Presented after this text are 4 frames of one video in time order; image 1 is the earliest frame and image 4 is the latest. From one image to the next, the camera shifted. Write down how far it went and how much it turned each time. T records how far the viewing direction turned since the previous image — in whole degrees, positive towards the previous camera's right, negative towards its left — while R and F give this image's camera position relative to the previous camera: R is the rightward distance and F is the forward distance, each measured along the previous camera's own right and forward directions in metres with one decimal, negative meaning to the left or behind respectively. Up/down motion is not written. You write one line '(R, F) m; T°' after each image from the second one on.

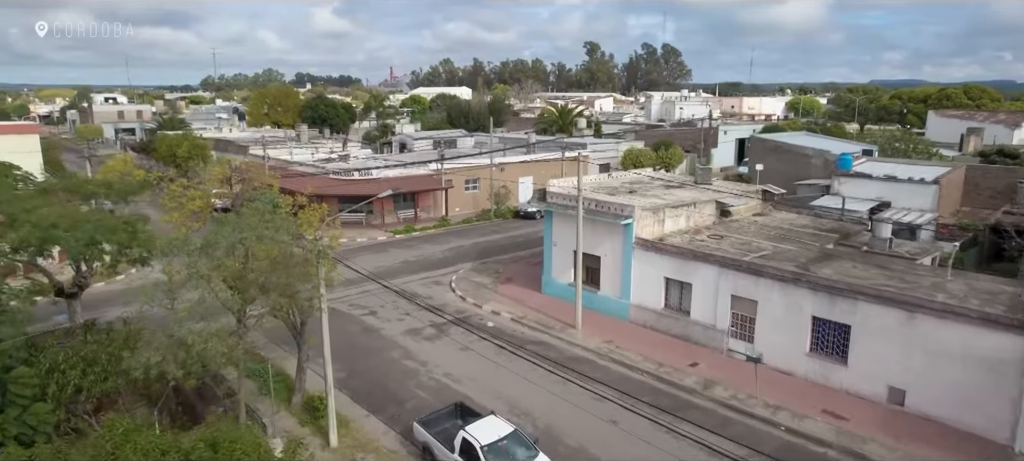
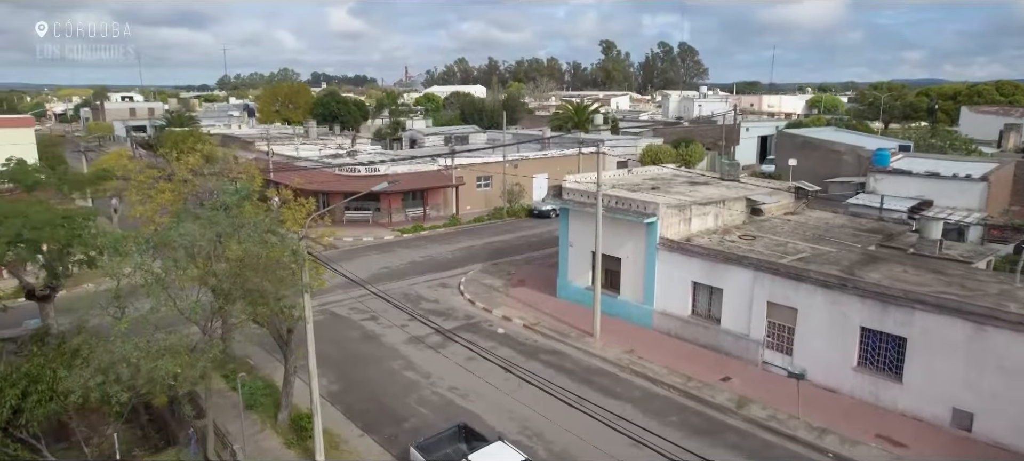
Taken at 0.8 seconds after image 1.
(+0.1, +1.8) m; -1°
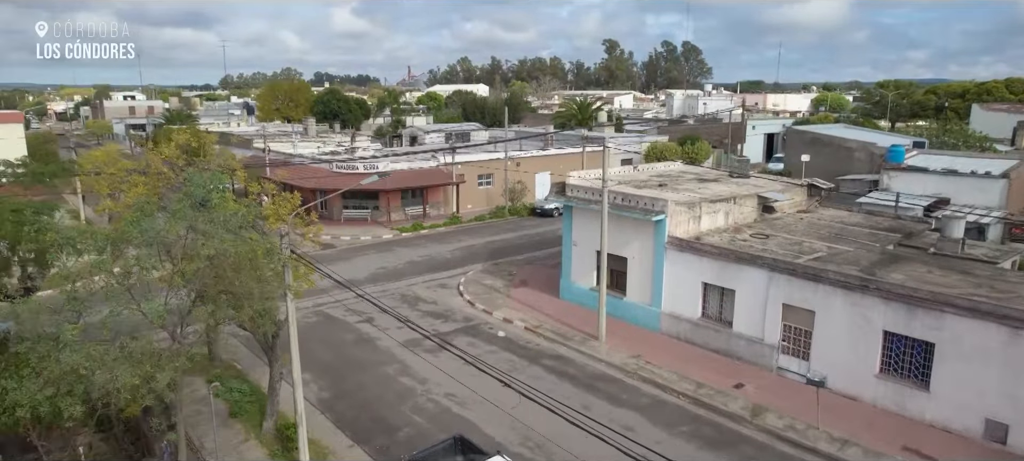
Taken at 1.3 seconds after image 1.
(+0.1, +0.9) m; 0°
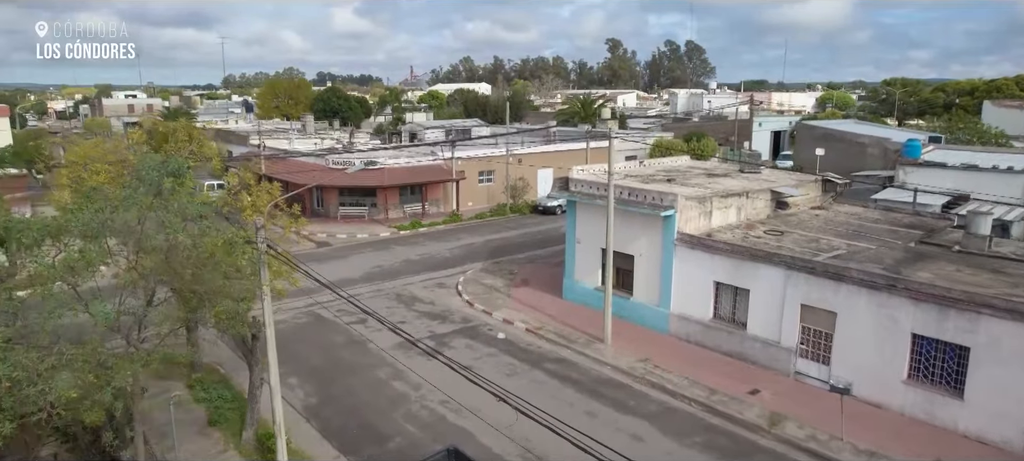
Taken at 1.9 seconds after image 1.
(+0.1, +1.0) m; 0°
